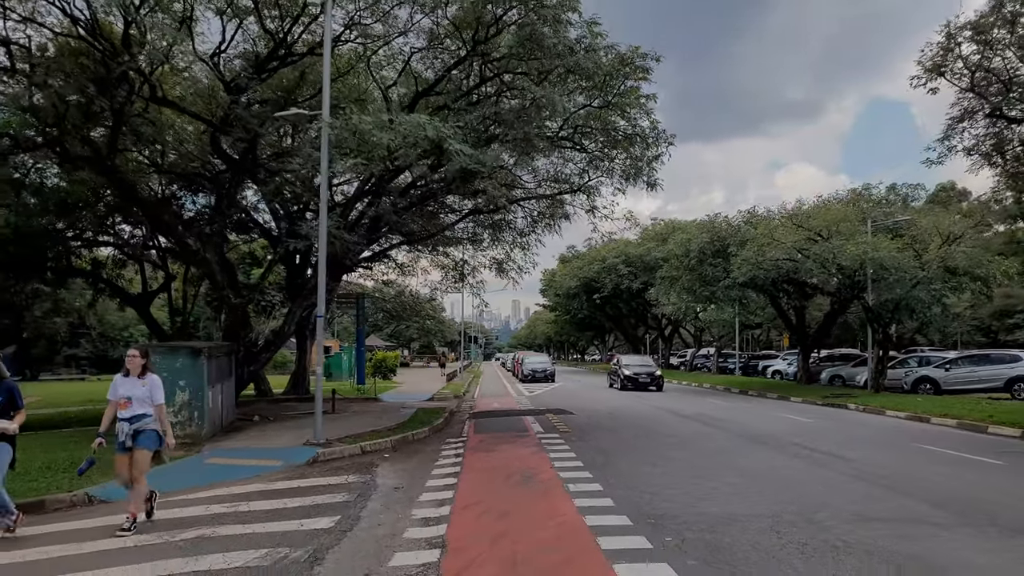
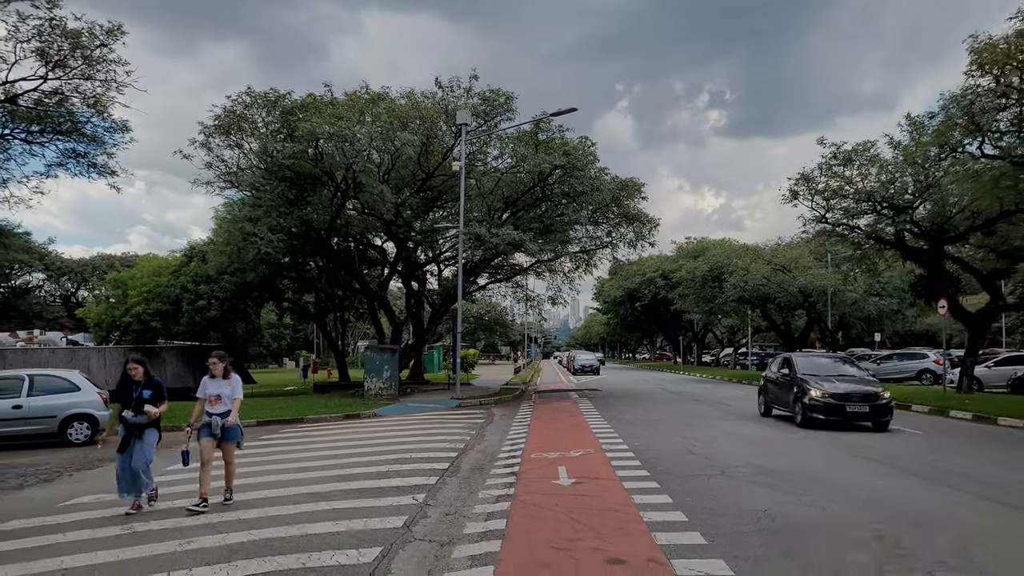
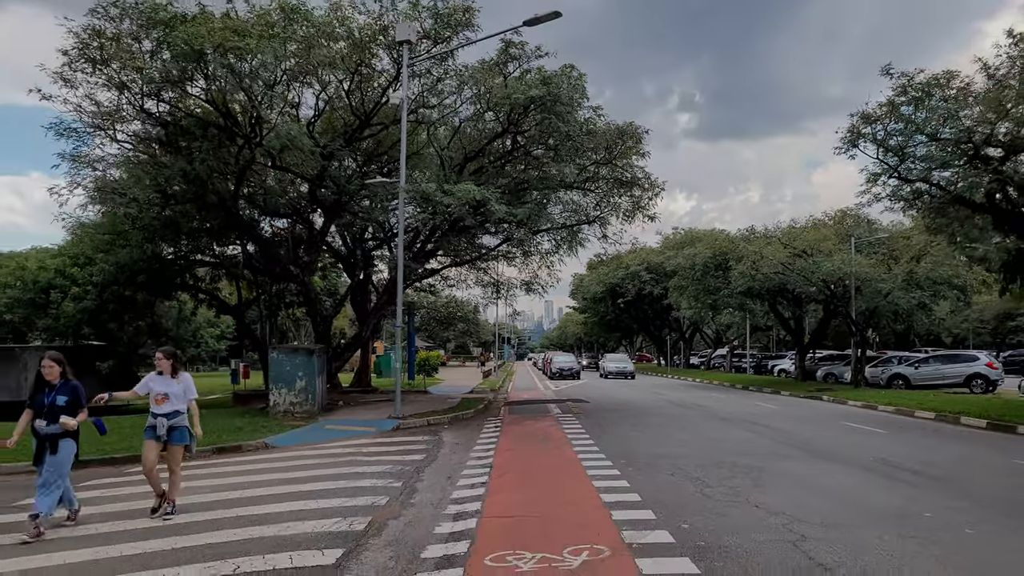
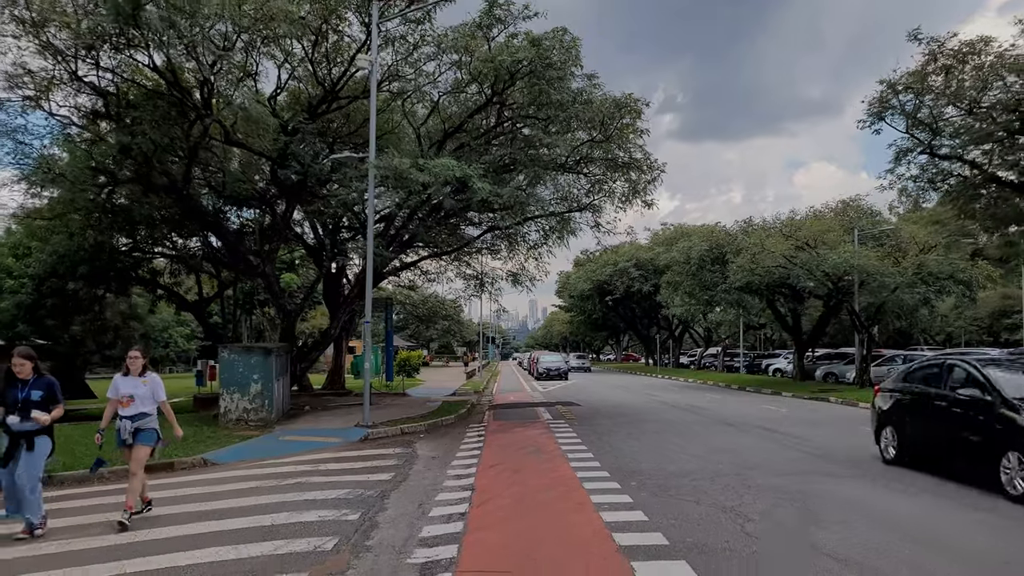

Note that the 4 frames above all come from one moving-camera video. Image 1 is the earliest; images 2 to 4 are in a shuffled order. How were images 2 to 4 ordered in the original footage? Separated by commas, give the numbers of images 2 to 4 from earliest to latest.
4, 3, 2
